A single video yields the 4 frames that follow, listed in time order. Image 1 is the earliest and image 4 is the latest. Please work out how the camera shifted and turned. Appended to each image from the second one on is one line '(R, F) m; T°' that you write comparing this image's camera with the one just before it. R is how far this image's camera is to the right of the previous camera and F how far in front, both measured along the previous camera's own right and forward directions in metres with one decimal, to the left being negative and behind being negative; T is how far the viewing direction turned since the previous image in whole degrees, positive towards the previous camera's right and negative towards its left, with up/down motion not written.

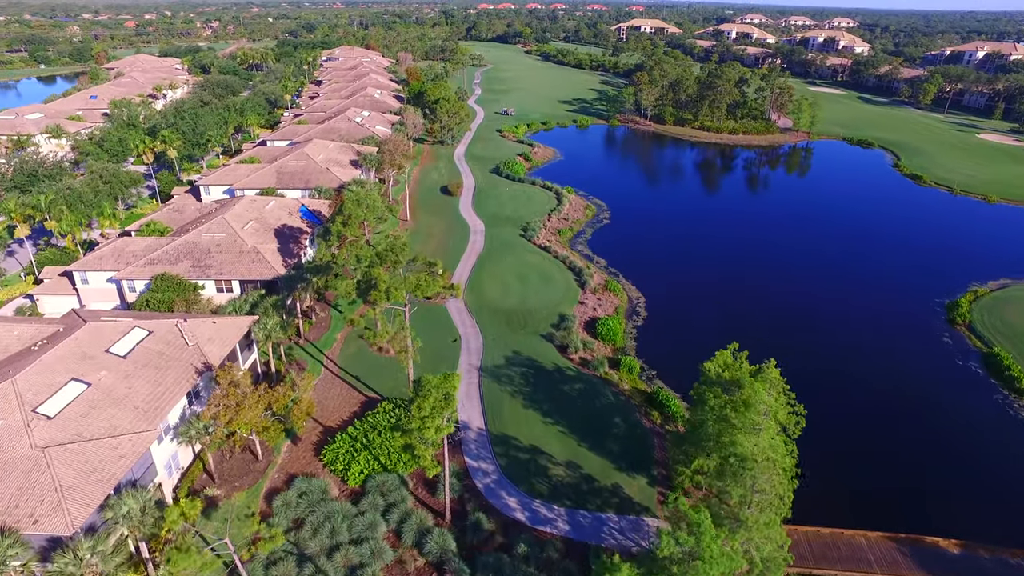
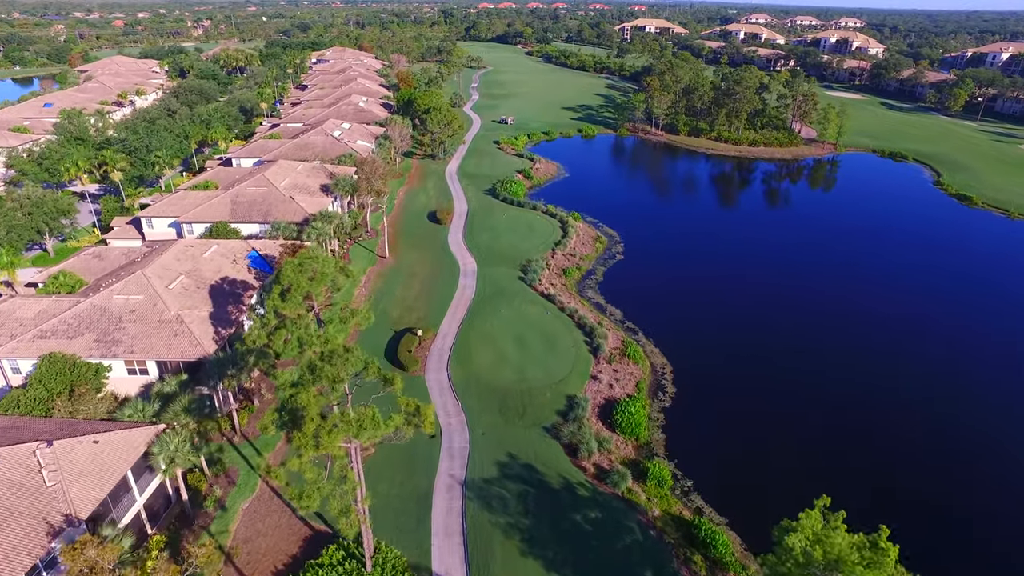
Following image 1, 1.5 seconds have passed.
(+0.2, +10.0) m; 0°
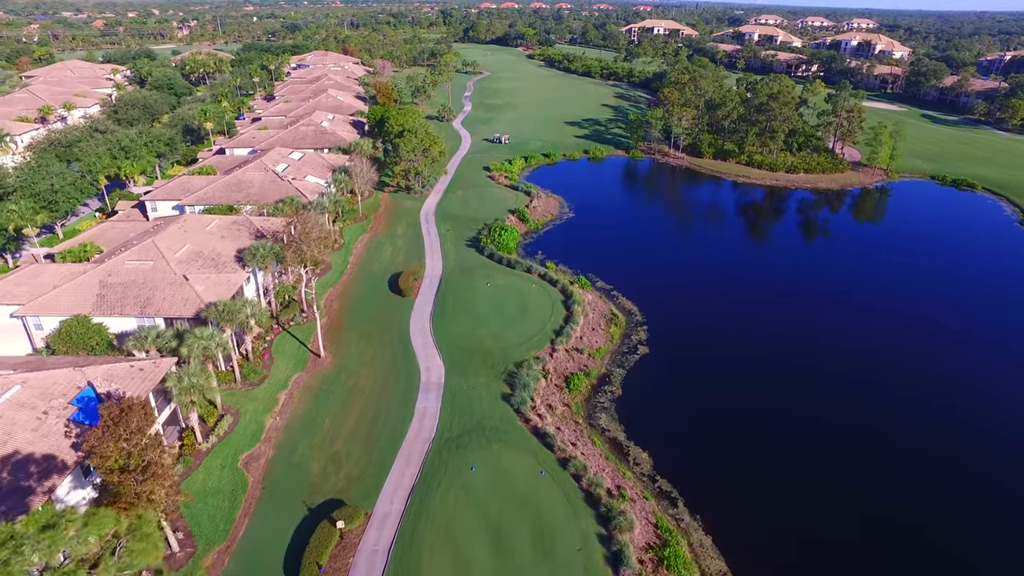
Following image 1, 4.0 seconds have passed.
(+0.9, +16.0) m; 0°
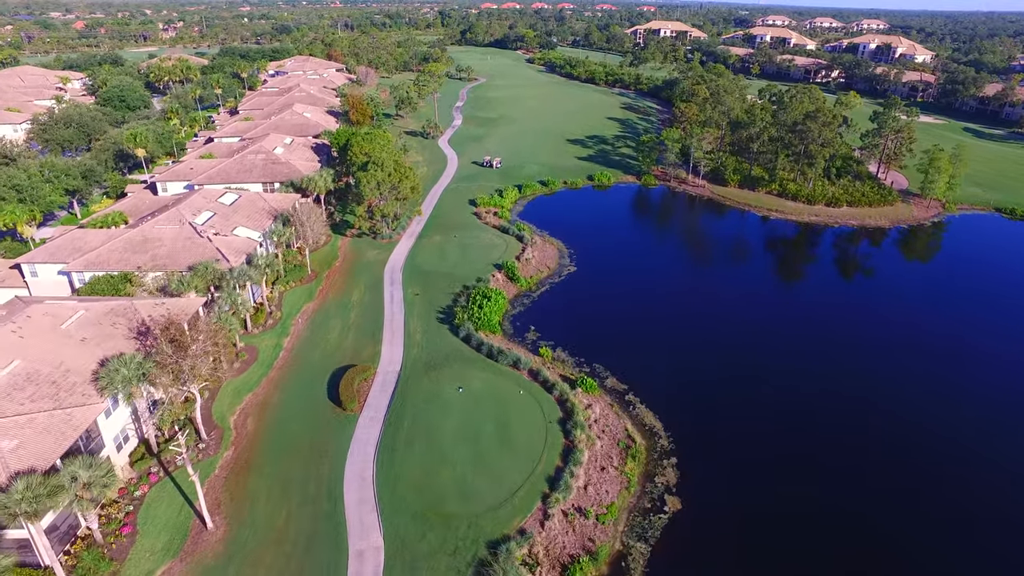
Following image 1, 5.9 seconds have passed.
(+0.9, +13.1) m; 0°
